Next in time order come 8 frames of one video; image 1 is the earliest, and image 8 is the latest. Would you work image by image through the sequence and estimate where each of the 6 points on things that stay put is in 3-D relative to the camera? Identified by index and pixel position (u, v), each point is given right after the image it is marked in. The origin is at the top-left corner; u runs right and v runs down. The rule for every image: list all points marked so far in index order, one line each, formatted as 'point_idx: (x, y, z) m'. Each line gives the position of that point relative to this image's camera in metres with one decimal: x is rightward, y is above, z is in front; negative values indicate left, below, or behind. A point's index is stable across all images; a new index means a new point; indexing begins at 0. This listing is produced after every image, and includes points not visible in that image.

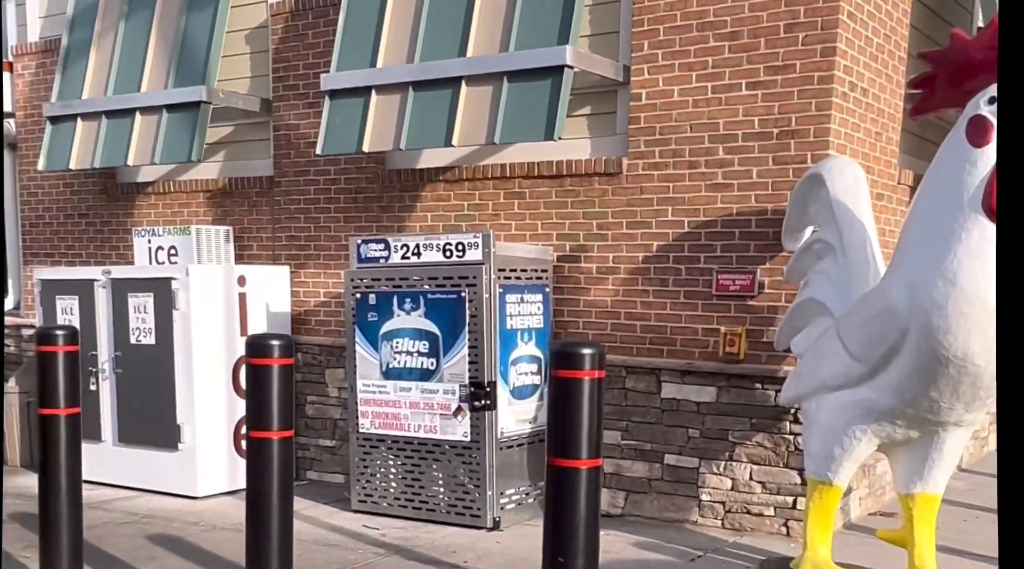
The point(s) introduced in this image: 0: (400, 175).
0: (-0.8, +0.8, +8.1) m
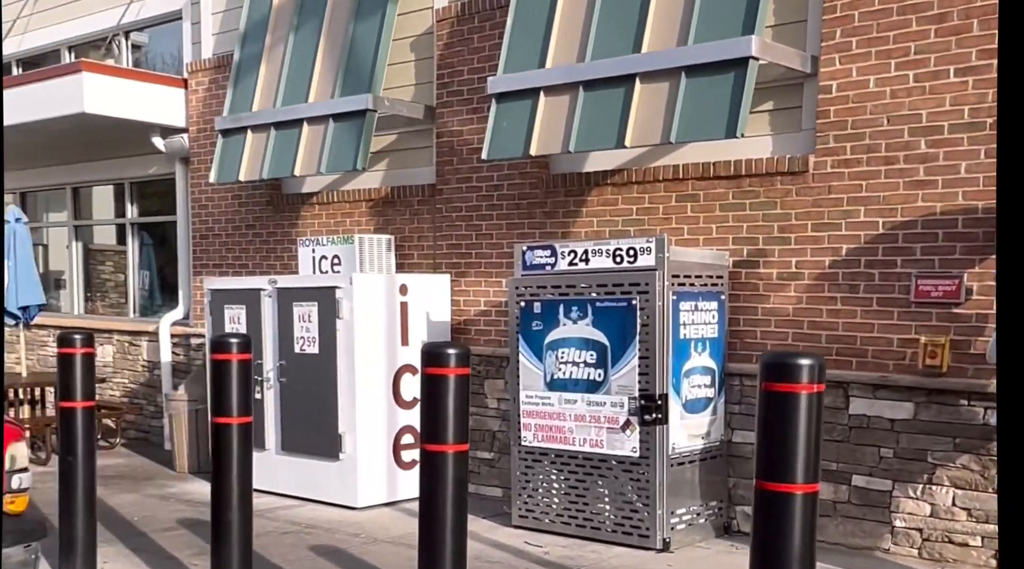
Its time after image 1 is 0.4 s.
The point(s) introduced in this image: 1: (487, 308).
0: (+0.4, +0.7, +7.9) m
1: (-0.2, -0.2, +8.4) m
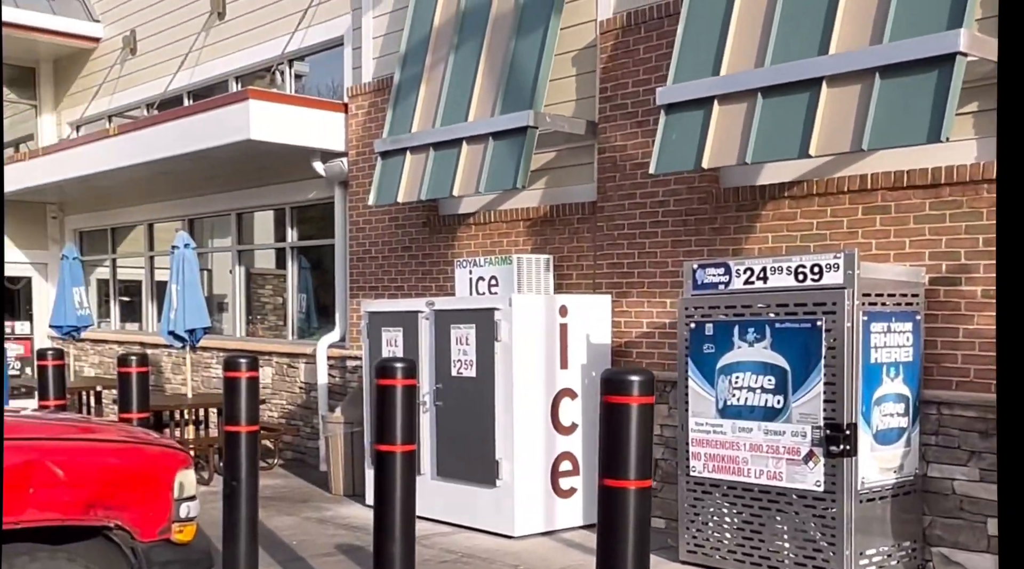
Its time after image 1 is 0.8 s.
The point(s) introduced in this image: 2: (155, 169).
0: (+1.5, +0.6, +7.6) m
1: (+1.0, -0.3, +8.1) m
2: (-4.2, +1.4, +13.8) m
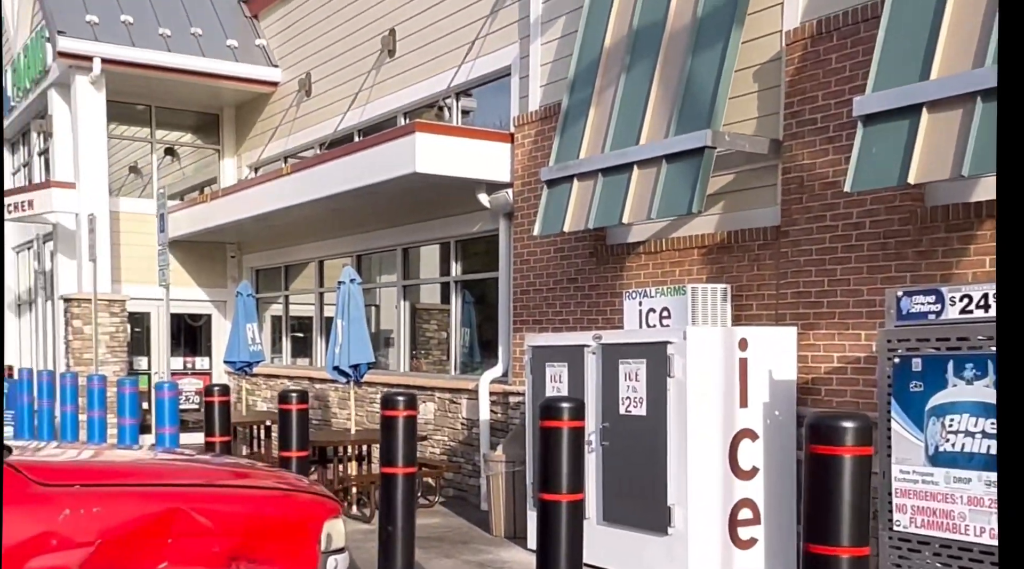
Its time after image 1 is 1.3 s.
0: (+2.5, +0.4, +6.8) m
1: (+2.1, -0.5, +7.4) m
2: (-2.2, +1.0, +13.8) m
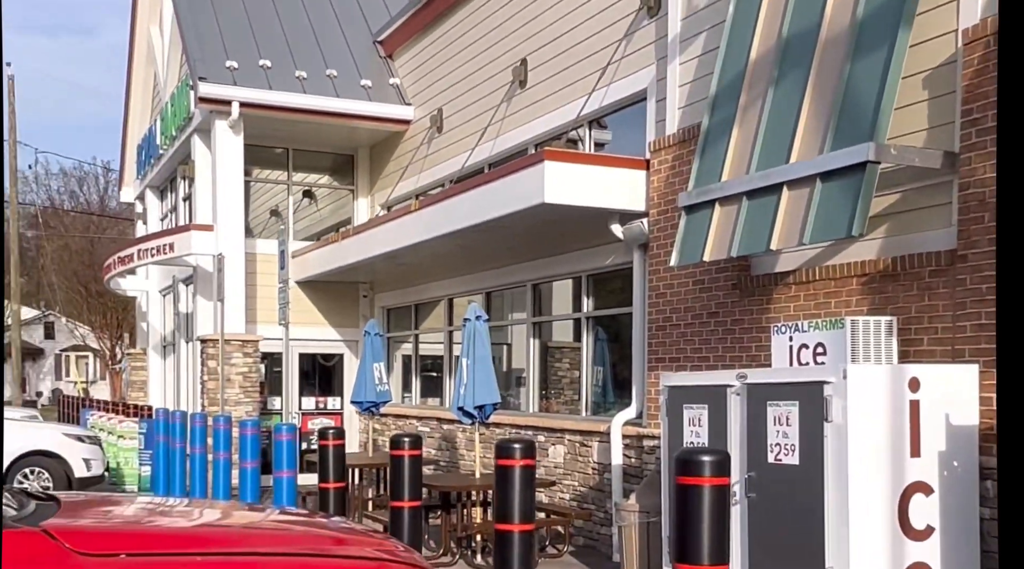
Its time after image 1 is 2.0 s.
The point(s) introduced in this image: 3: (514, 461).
0: (+3.2, +0.2, +5.8) m
1: (+2.9, -0.7, +6.4) m
2: (-0.7, +0.5, +13.4) m
3: (+0.1, -0.9, +6.3) m
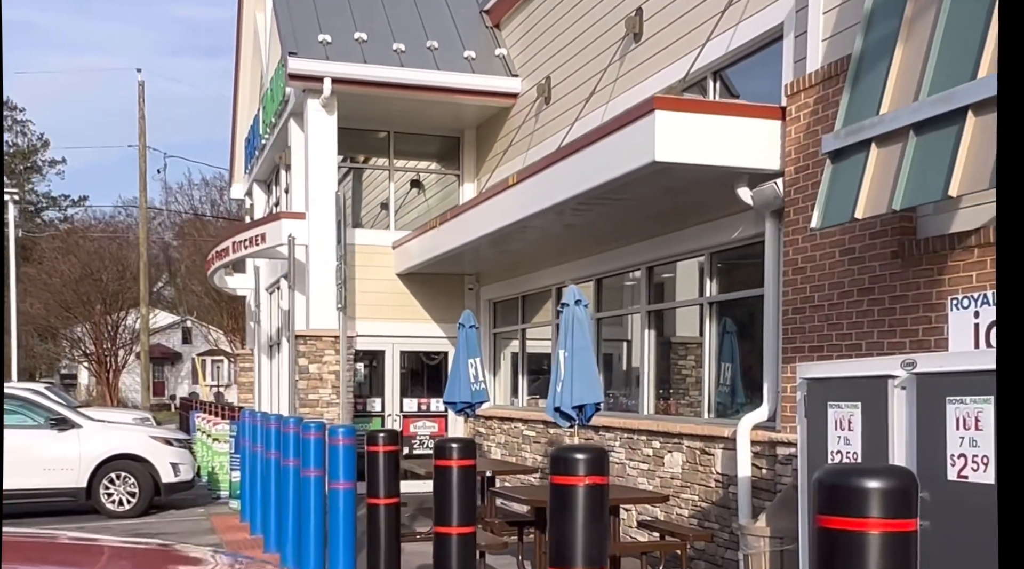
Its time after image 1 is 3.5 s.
0: (+3.5, +0.5, +3.8) m
1: (+3.2, -0.5, +4.4) m
2: (+0.5, +0.7, +11.7) m
3: (+0.4, -0.7, +4.6) m
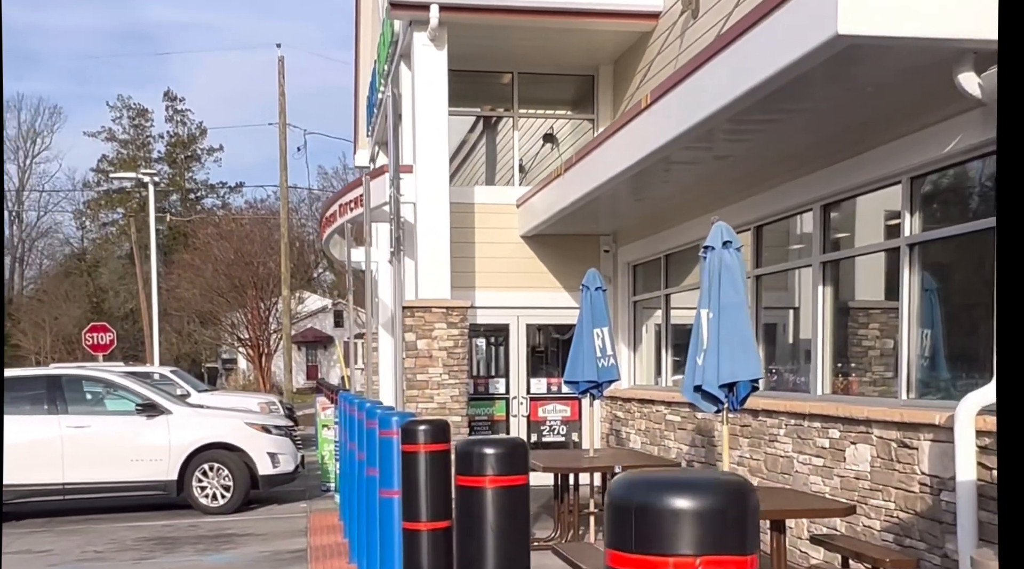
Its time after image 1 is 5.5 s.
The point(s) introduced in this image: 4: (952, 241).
0: (+3.4, +0.8, +1.0) m
1: (+3.2, -0.1, +1.7) m
2: (+1.6, +1.1, +9.3) m
3: (+0.5, -0.4, +2.3) m
4: (+2.9, +0.3, +7.6) m
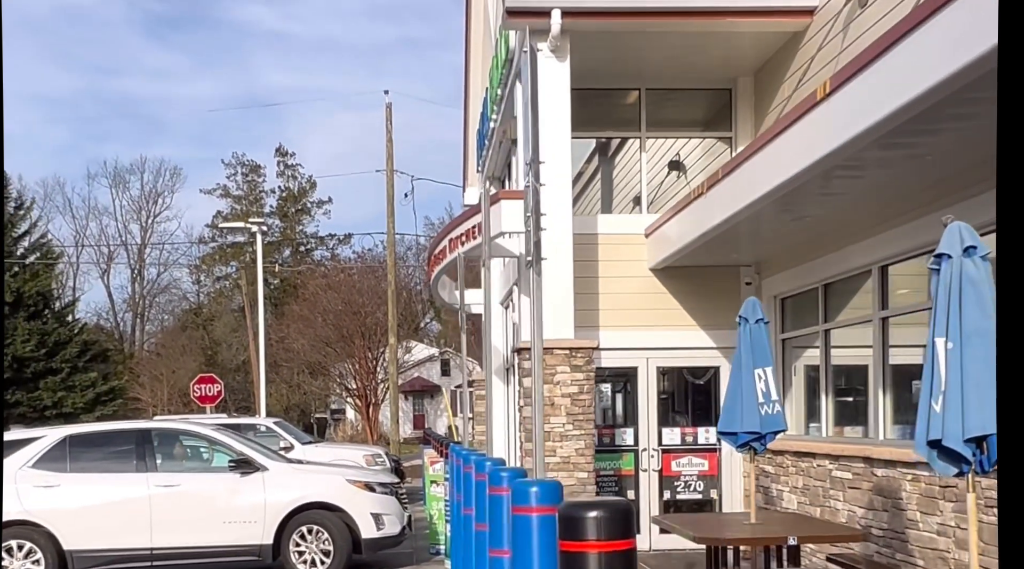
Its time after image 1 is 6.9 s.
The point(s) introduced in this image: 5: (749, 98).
0: (+3.6, +1.0, -0.8) m
1: (+3.5, 0.0, -0.1) m
2: (+2.5, +0.9, +7.6) m
3: (+0.8, -0.3, +0.7) m
4: (+3.7, +0.2, +5.8) m
5: (+2.8, +2.2, +14.0) m
